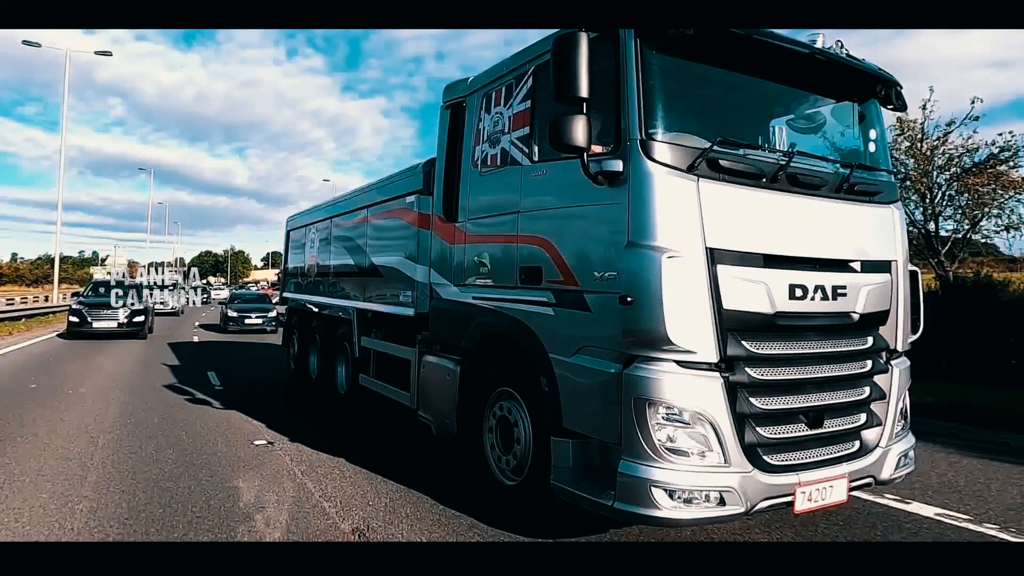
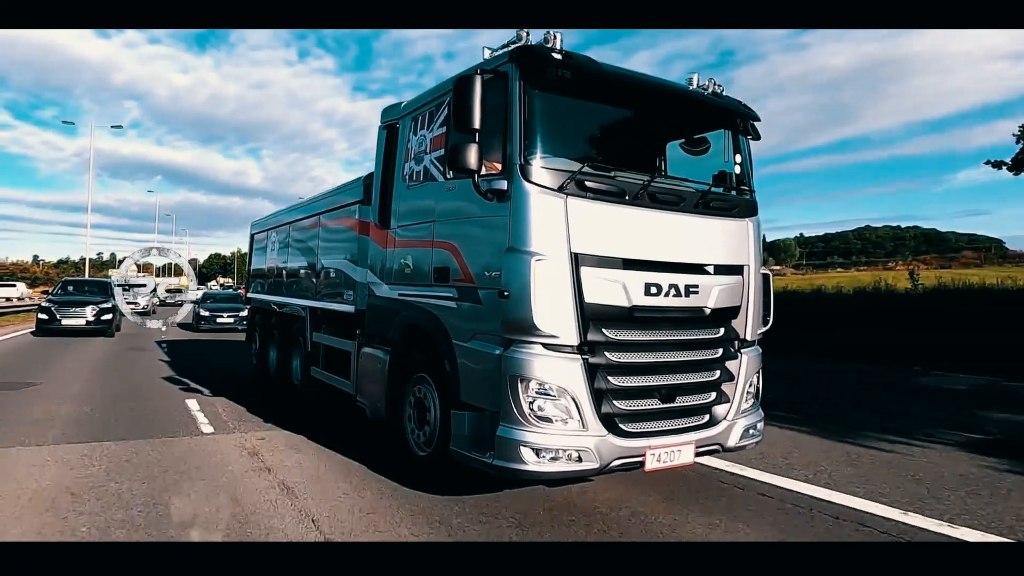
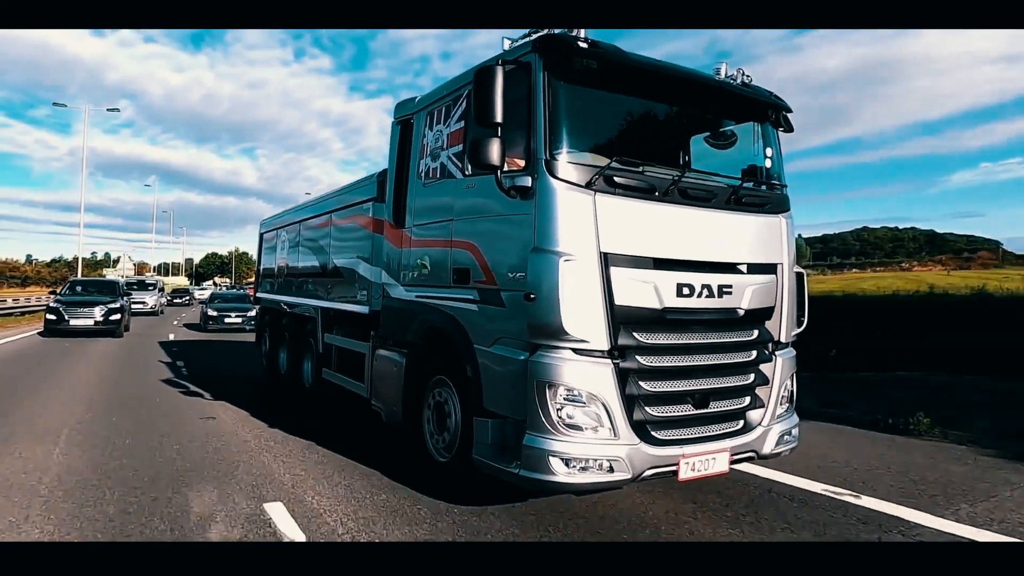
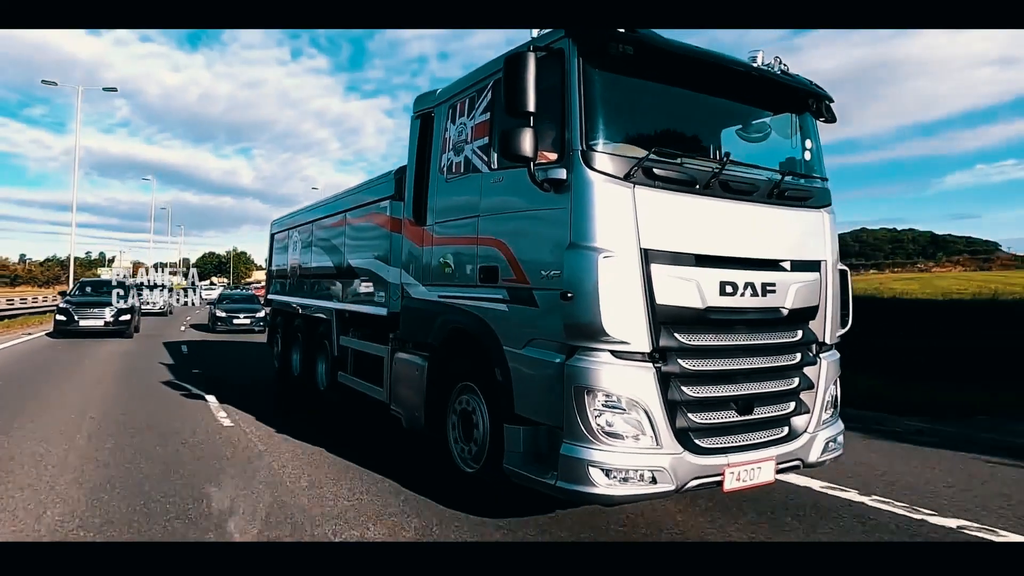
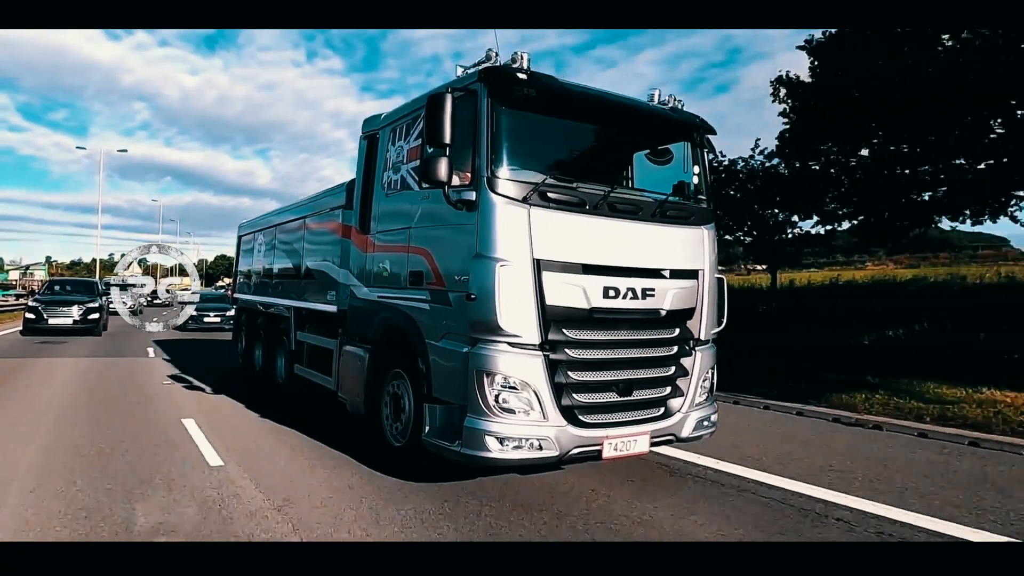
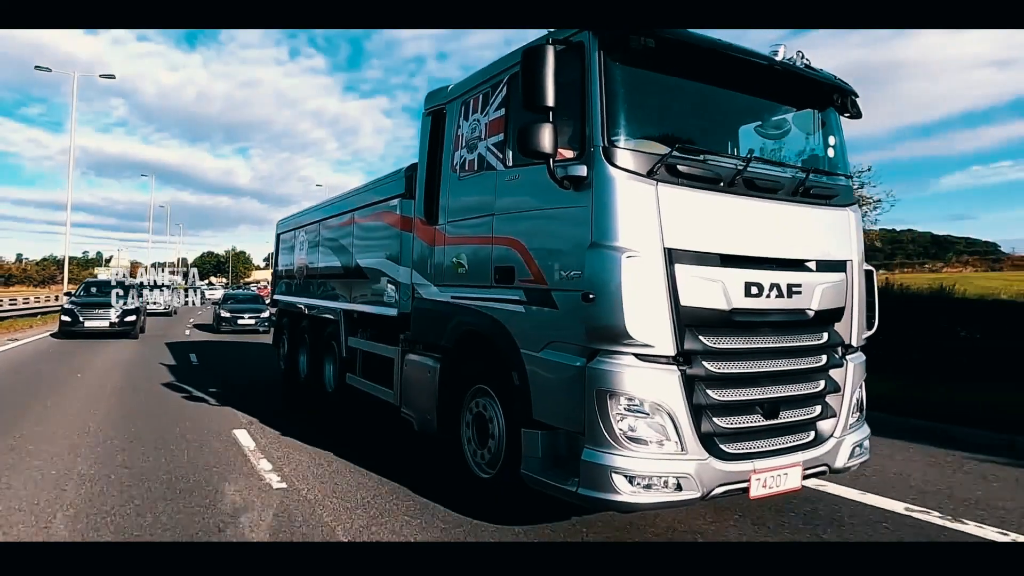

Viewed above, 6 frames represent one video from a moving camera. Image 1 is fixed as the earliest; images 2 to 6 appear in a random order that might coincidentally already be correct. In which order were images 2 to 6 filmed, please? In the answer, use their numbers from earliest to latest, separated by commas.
6, 4, 3, 2, 5
